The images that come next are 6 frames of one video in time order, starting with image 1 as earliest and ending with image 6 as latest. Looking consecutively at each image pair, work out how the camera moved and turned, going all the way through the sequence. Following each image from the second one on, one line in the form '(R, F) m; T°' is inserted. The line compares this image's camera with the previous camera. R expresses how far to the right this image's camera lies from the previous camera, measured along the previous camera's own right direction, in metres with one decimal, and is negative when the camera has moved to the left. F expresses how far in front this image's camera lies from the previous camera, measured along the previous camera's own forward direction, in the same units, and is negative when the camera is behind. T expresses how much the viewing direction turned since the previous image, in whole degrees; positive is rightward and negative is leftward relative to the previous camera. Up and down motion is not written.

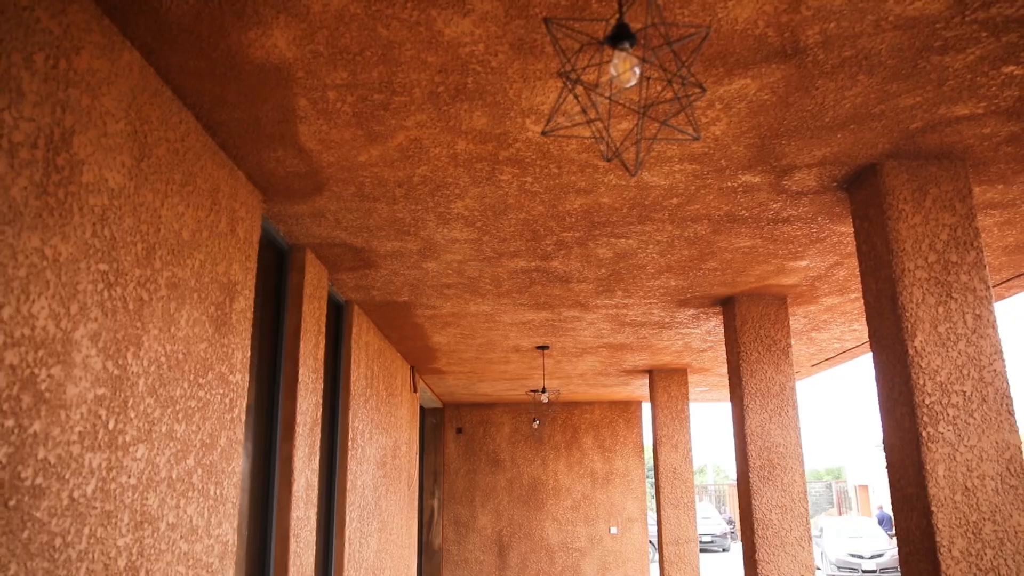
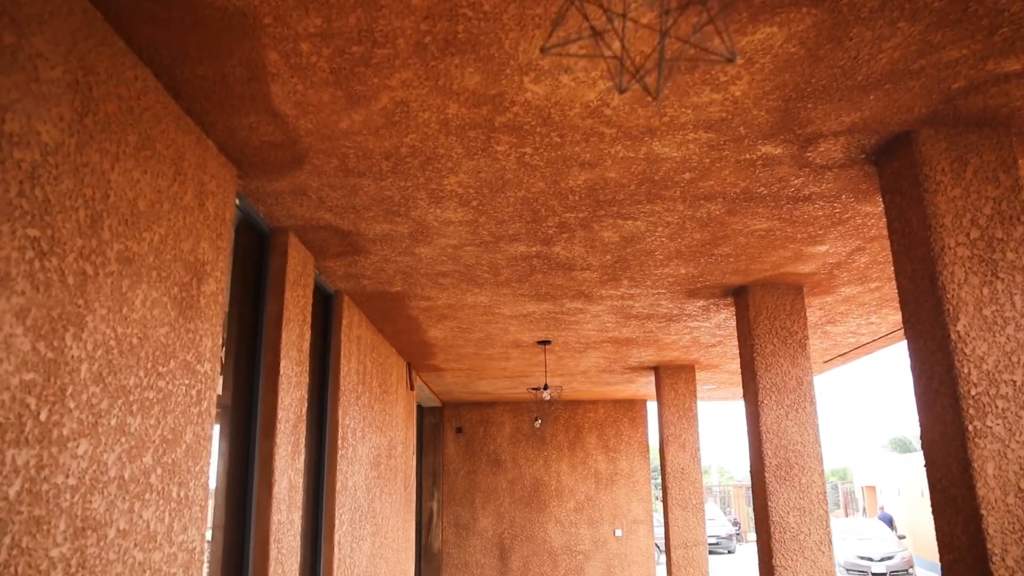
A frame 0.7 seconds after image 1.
(0.0, +0.2) m; 0°
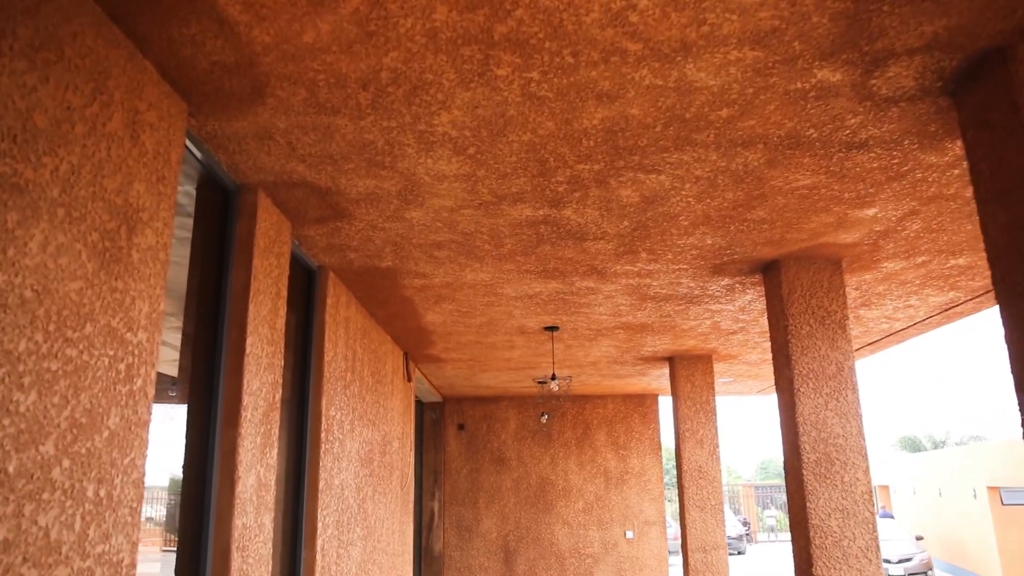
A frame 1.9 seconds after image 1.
(0.0, +0.4) m; 0°
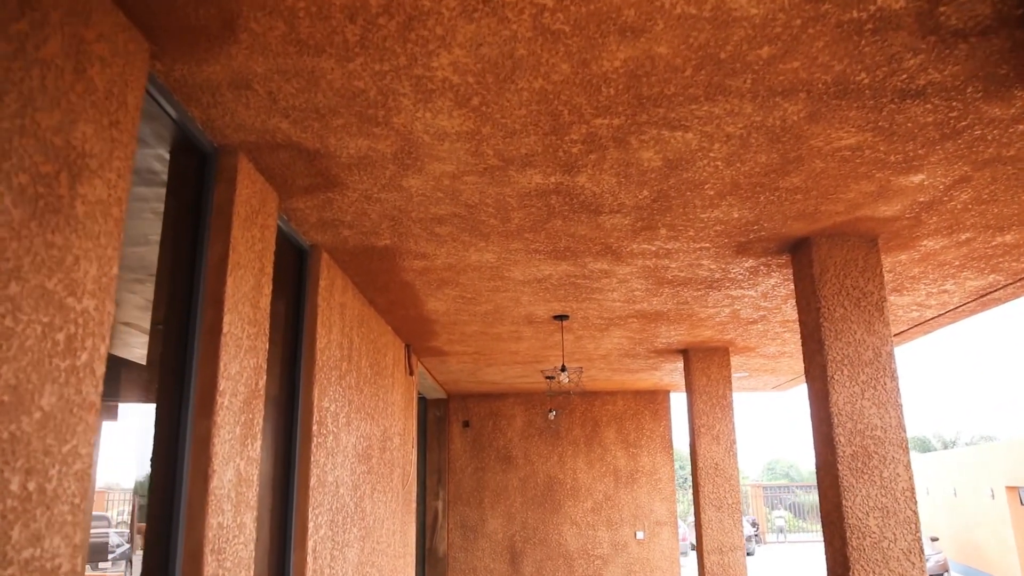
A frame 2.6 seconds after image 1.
(0.0, +0.3) m; 0°
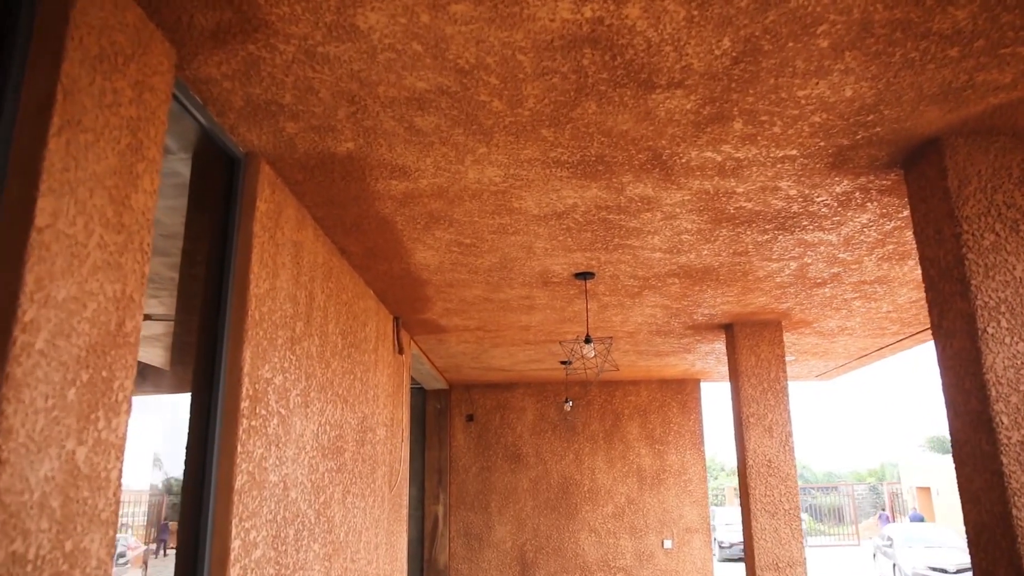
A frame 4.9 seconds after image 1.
(0.0, +0.9) m; 0°
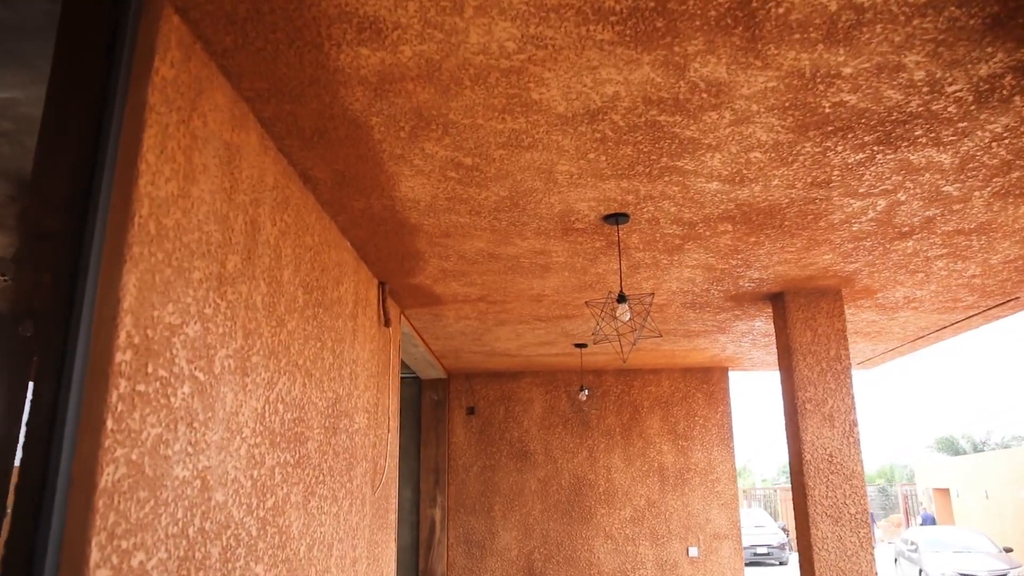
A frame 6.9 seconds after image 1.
(0.0, +0.7) m; 0°
